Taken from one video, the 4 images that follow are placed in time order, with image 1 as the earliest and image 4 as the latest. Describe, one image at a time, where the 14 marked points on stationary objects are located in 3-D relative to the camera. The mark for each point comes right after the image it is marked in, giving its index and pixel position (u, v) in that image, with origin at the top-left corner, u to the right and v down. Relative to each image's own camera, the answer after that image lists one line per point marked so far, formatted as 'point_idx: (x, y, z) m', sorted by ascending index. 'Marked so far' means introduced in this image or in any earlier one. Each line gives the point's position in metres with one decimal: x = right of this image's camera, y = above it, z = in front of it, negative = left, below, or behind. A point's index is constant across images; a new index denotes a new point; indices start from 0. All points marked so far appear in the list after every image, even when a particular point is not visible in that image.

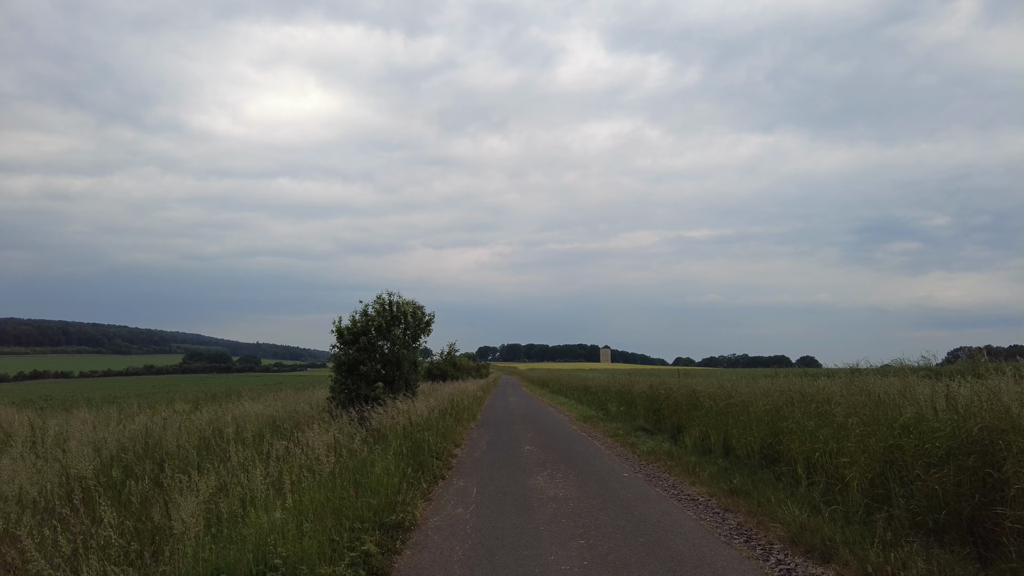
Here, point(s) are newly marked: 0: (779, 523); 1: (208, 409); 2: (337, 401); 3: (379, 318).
0: (+3.3, -2.9, +6.1) m
1: (-8.3, -3.4, +13.5) m
2: (-5.9, -3.8, +16.8) m
3: (-4.5, -1.0, +17.1) m
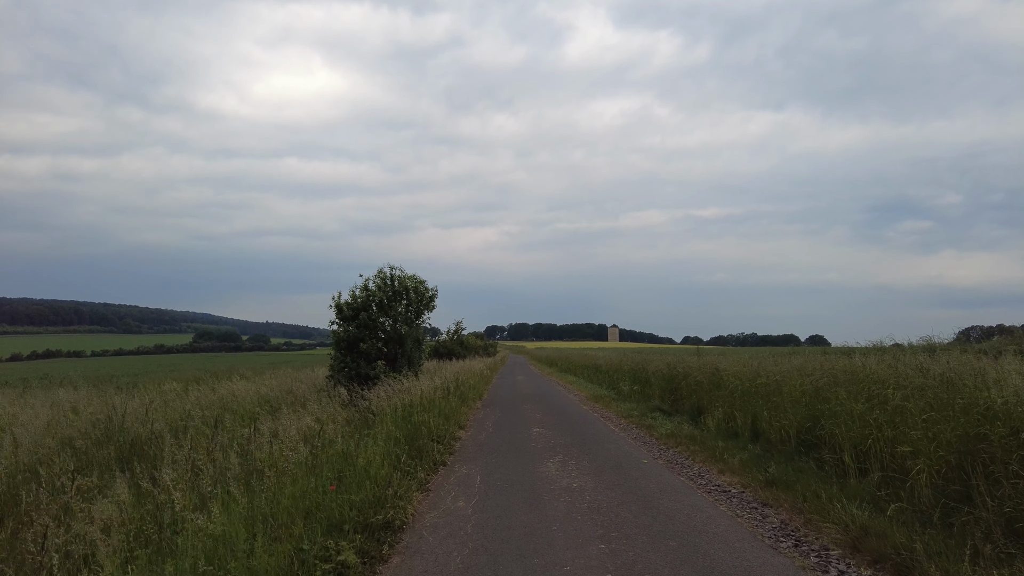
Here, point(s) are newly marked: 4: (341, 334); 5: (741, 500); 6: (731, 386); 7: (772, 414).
0: (+3.4, -2.5, +5.2) m
1: (-8.1, -2.7, +12.8) m
2: (-5.6, -3.0, +16.0) m
3: (-4.3, -0.2, +16.2) m
4: (-5.5, -1.5, +16.1) m
5: (+3.0, -2.8, +6.5) m
6: (+4.8, -2.2, +11.0) m
7: (+4.6, -2.2, +8.8) m
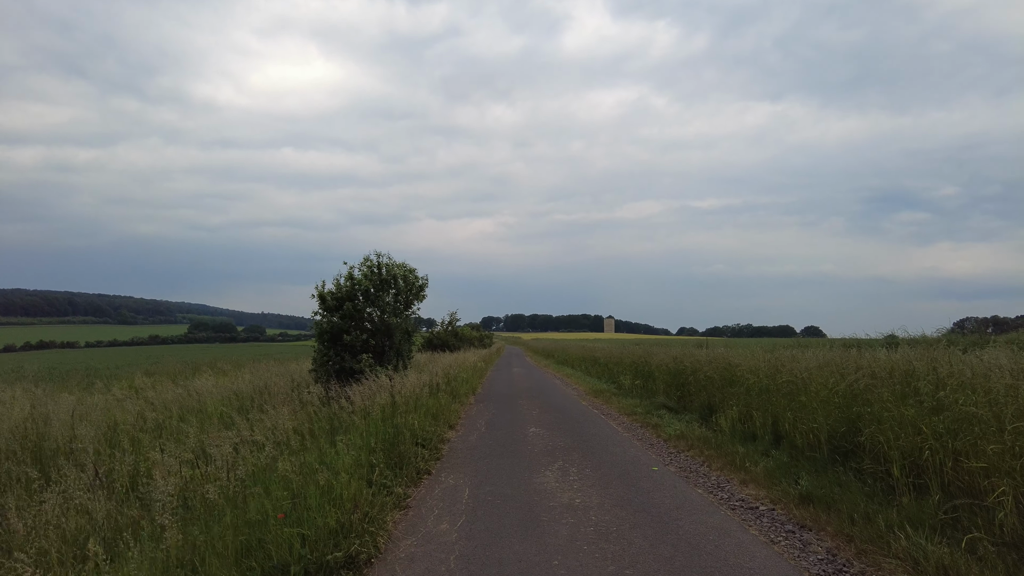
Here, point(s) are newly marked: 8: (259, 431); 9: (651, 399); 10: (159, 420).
0: (+3.3, -2.3, +4.3) m
1: (-8.2, -2.4, +11.7) m
2: (-5.8, -2.6, +15.0) m
3: (-4.4, +0.2, +15.2) m
4: (-5.7, -1.1, +15.0) m
5: (+2.9, -2.6, +5.5) m
6: (+4.7, -1.9, +10.0) m
7: (+4.5, -2.0, +7.9) m
8: (-3.7, -2.0, +7.2) m
9: (+3.8, -3.0, +13.6) m
10: (-6.1, -2.1, +8.6) m
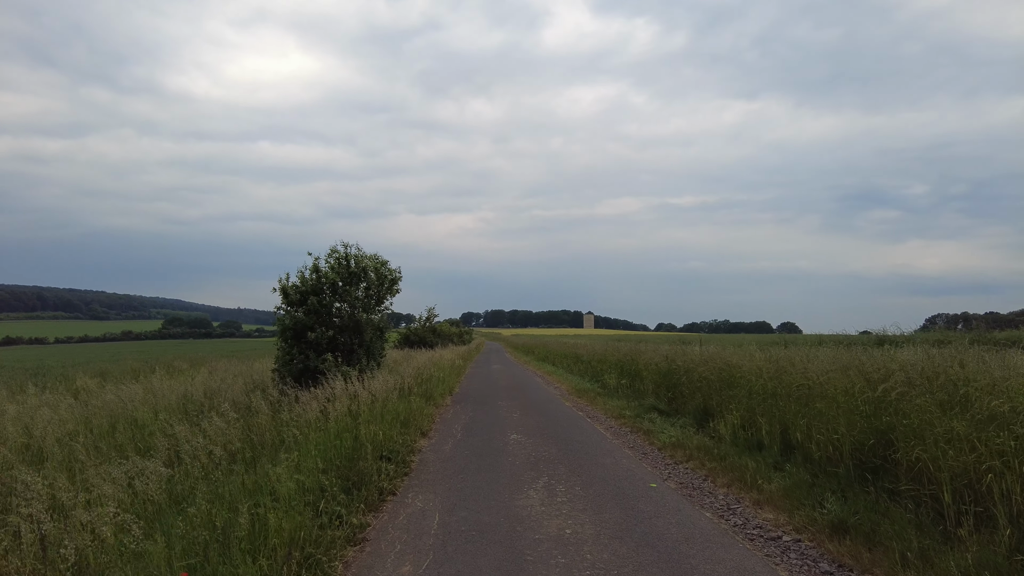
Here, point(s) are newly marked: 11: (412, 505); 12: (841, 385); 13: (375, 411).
0: (+3.1, -2.2, +3.4) m
1: (-8.6, -2.2, +10.4) m
2: (-6.4, -2.4, +13.7) m
3: (-5.0, +0.4, +13.9) m
4: (-6.2, -0.9, +13.7) m
5: (+2.7, -2.5, +4.6) m
6: (+4.3, -1.8, +9.2) m
7: (+4.2, -1.9, +7.0) m
8: (-3.9, -1.9, +6.0) m
9: (+3.3, -2.9, +12.7) m
10: (-6.4, -2.0, +7.3) m
11: (-1.2, -2.7, +6.1) m
12: (+4.6, -1.4, +7.0) m
13: (-2.4, -2.1, +8.5) m
